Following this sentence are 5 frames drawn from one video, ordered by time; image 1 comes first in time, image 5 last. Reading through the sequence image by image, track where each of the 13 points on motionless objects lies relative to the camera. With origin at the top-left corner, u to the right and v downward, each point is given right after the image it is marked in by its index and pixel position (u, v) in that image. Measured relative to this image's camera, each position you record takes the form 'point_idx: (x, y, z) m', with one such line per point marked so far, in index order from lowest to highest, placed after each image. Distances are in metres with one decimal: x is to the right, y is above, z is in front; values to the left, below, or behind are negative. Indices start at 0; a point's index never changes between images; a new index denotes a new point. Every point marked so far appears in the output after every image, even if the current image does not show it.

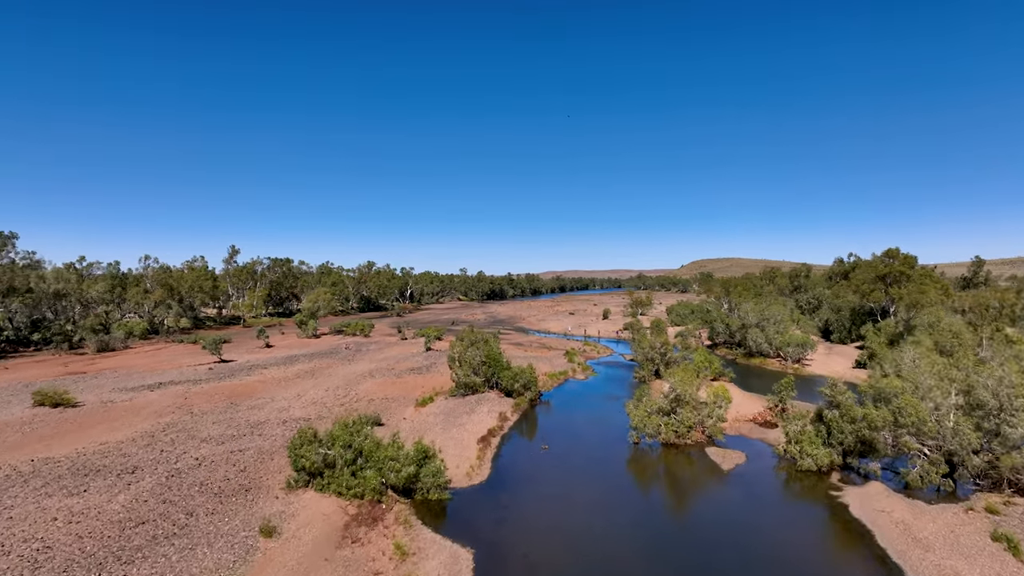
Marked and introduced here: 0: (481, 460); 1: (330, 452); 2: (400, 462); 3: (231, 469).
0: (-1.1, -6.2, +17.6) m
1: (-5.6, -5.0, +15.0) m
2: (-3.4, -5.2, +14.6) m
3: (-9.6, -6.2, +16.8) m
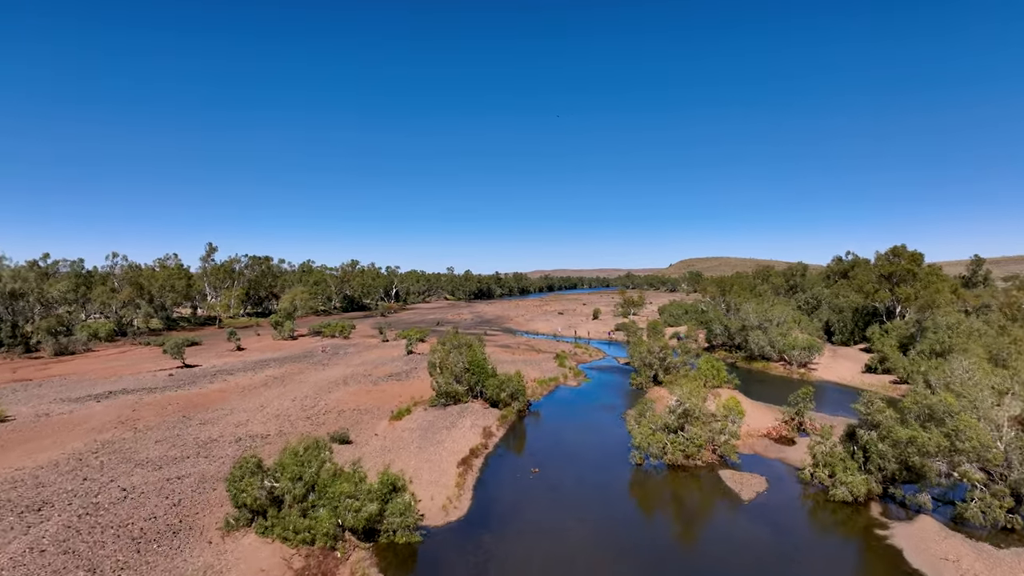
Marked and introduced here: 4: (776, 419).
0: (-1.6, -6.2, +15.1) m
1: (-6.0, -5.0, +12.5) m
2: (-3.8, -5.2, +12.1) m
3: (-10.1, -6.2, +14.1) m
4: (+10.0, -5.0, +18.6) m
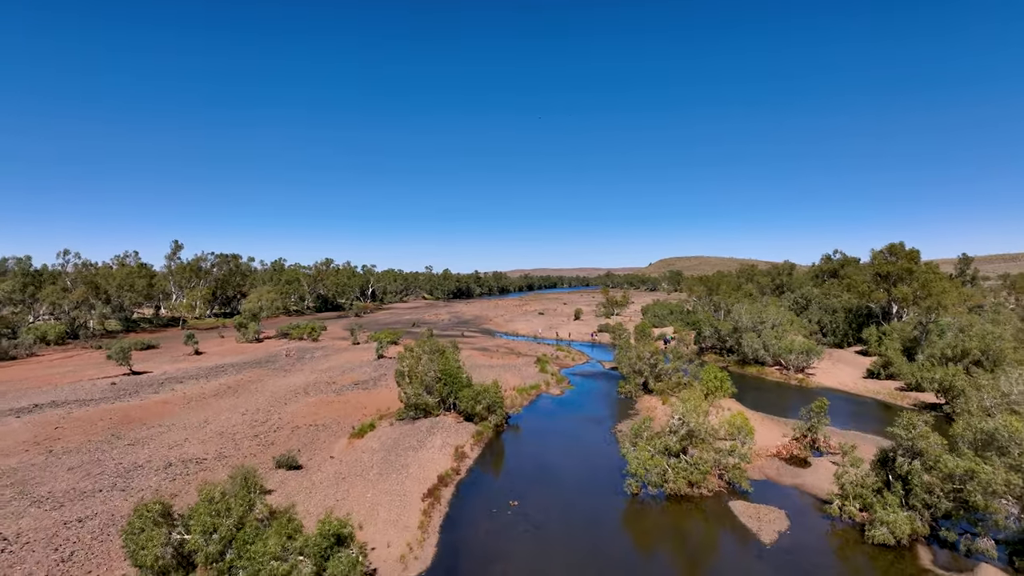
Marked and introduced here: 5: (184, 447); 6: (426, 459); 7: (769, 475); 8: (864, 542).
0: (-2.2, -6.2, +12.6) m
1: (-6.5, -5.0, +9.8) m
2: (-4.3, -5.2, +9.4) m
3: (-10.7, -6.3, +11.3) m
4: (+9.2, -5.0, +16.6) m
5: (-12.9, -6.2, +19.3) m
6: (-2.9, -5.9, +16.9) m
7: (+7.6, -5.5, +14.5) m
8: (+8.0, -5.8, +11.2) m
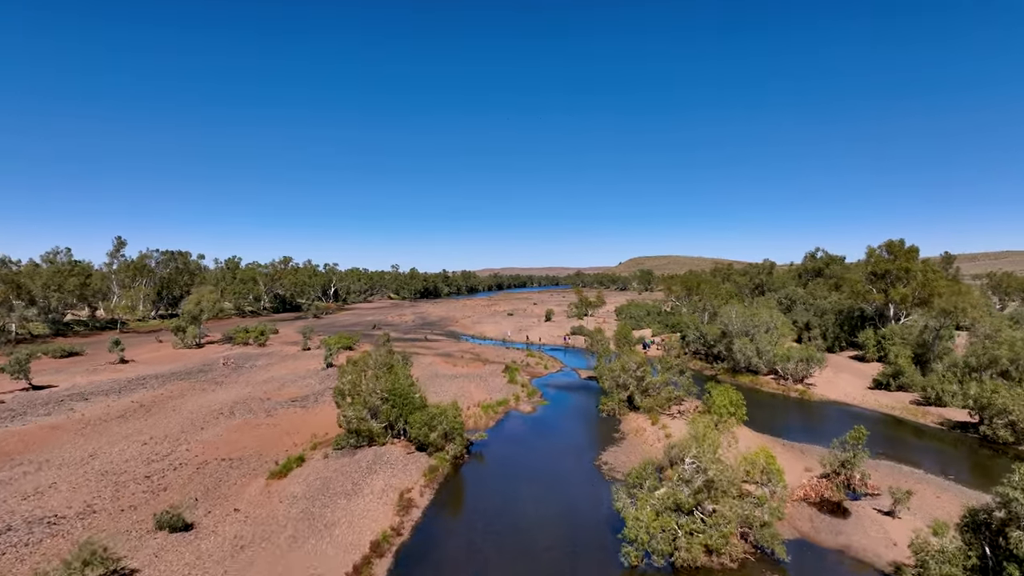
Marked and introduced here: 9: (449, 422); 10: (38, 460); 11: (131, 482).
0: (-3.0, -6.2, +8.8) m
1: (-7.1, -5.1, +5.6) m
2: (-4.9, -5.3, +5.5) m
3: (-11.4, -6.3, +6.9) m
4: (+8.2, -5.0, +13.4) m
5: (-14.1, -6.3, +14.8) m
6: (-4.0, -5.9, +13.0) m
7: (+6.6, -5.6, +11.2) m
8: (+7.3, -5.8, +8.0) m
9: (-2.3, -4.8, +17.8) m
10: (-17.8, -6.4, +18.4) m
11: (-12.2, -6.2, +15.7) m
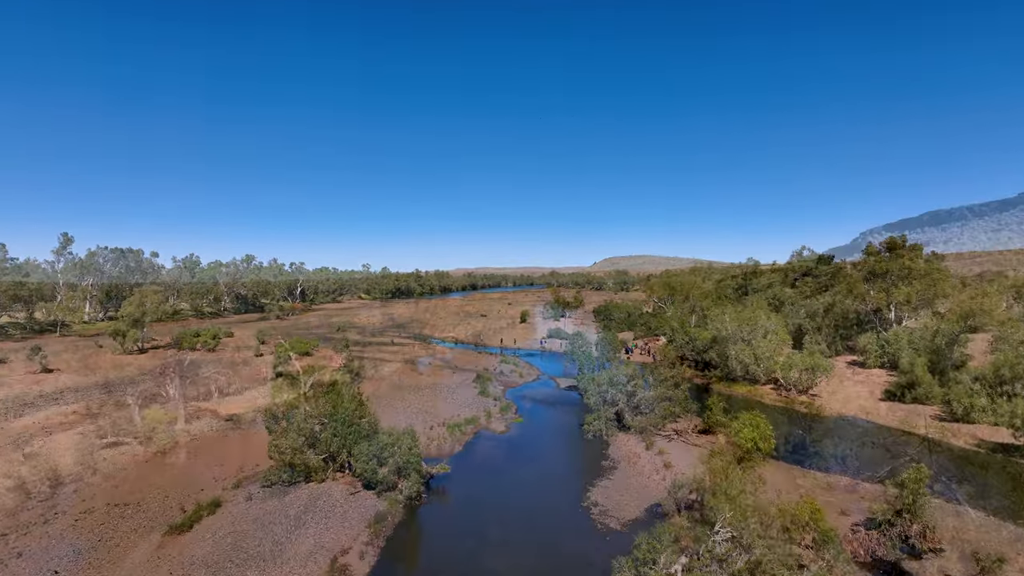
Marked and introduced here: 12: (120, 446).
0: (-3.5, -6.3, +5.5) m
1: (-7.4, -5.1, +2.2) m
2: (-5.2, -5.3, +2.1) m
3: (-11.7, -6.3, +3.2) m
4: (+7.4, -5.0, +10.7) m
5: (-14.9, -6.3, +10.9) m
6: (-4.7, -5.9, +9.7) m
7: (+6.0, -5.6, +8.4) m
8: (+6.9, -5.8, +5.2) m
9: (-3.2, -4.9, +14.5) m
10: (-18.7, -6.5, +14.3) m
11: (-13.0, -6.2, +12.0) m
12: (-15.3, -6.2, +19.2) m
